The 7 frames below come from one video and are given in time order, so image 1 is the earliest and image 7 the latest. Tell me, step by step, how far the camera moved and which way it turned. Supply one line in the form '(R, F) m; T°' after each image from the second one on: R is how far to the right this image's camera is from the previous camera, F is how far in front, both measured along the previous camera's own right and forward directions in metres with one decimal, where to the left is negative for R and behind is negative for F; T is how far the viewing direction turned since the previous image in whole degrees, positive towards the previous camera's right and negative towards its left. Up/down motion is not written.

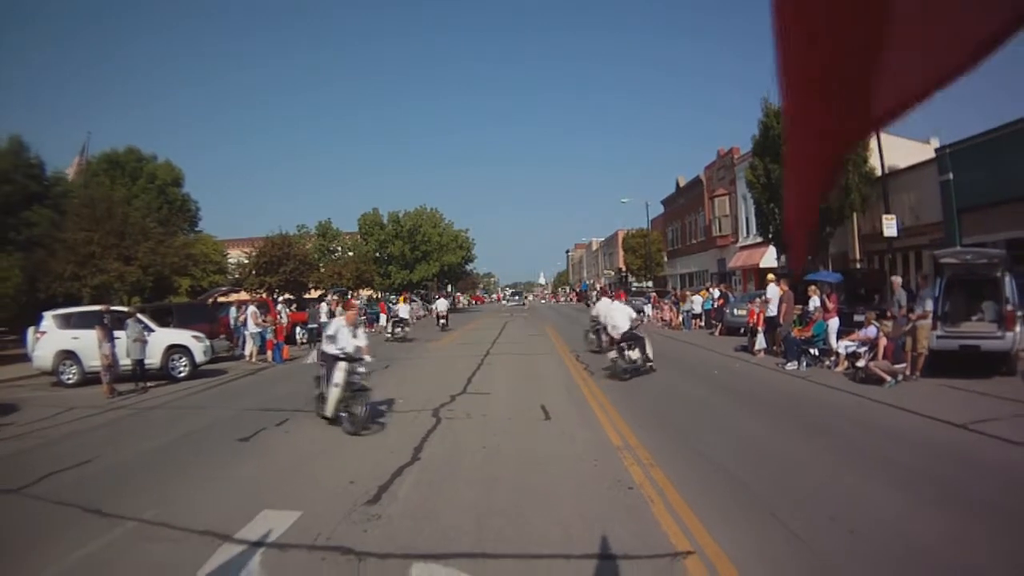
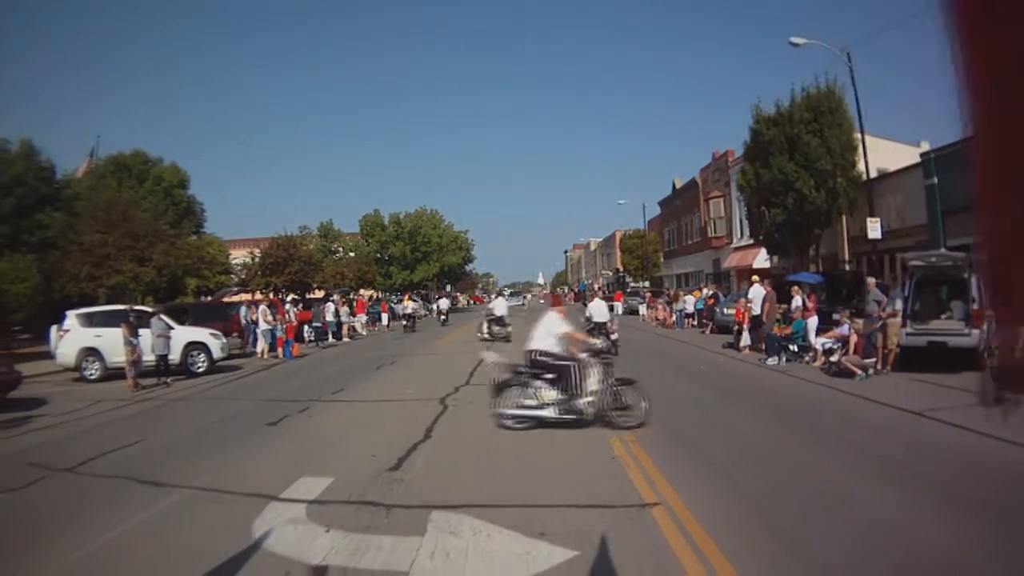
(0.0, -1.0) m; 0°
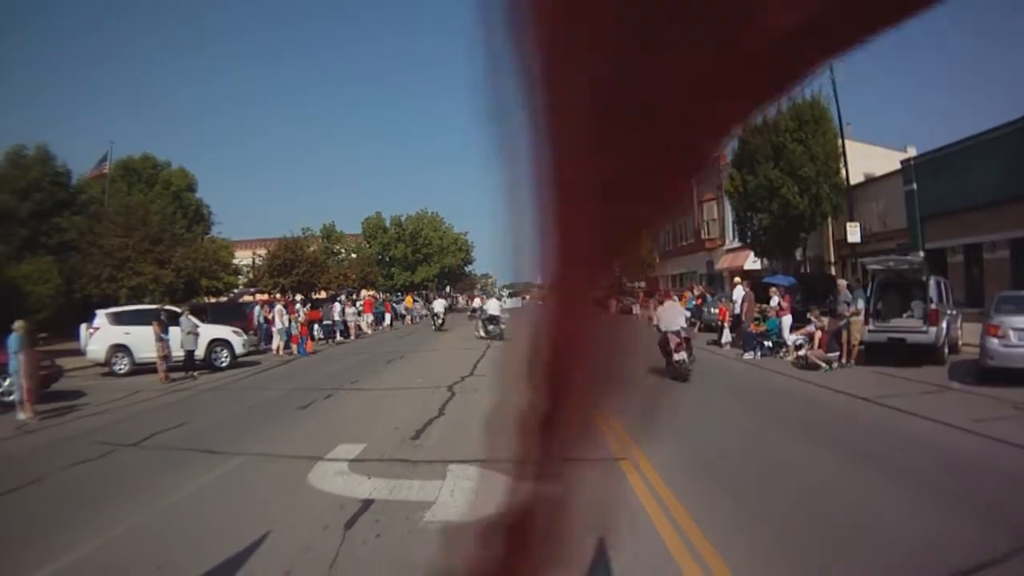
(0.0, -1.4) m; 0°
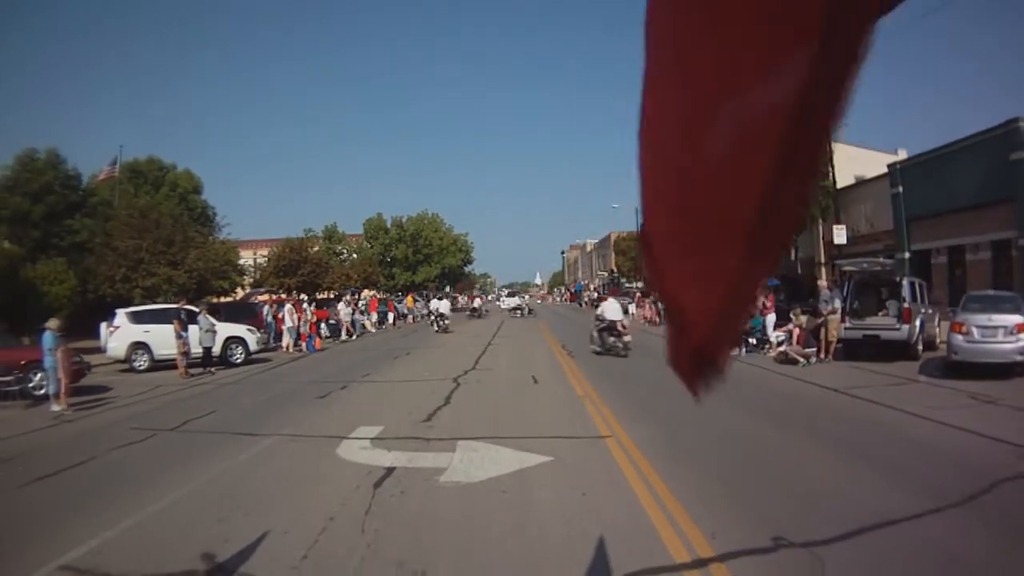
(0.0, -1.0) m; 0°
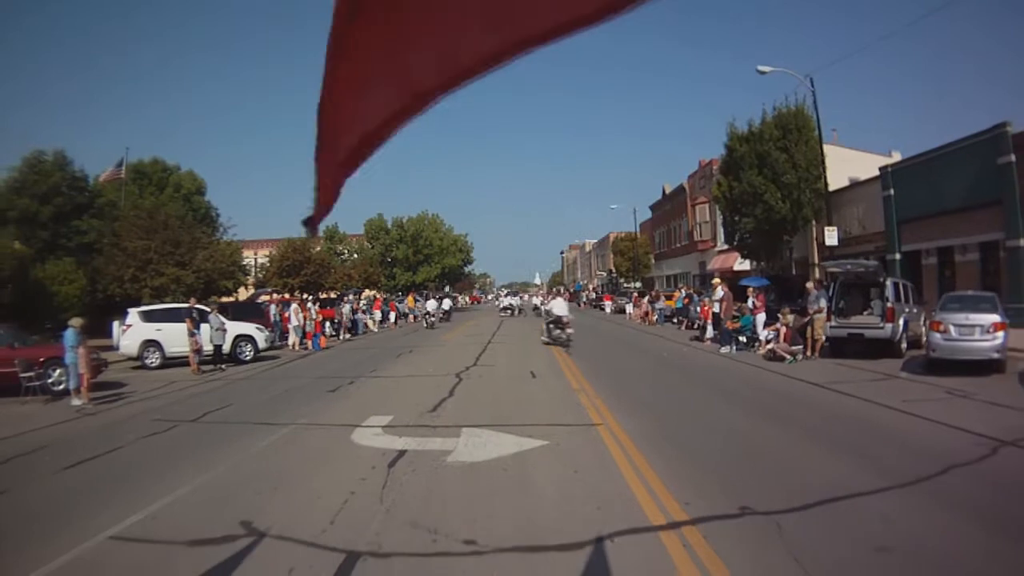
(0.0, -0.7) m; 0°
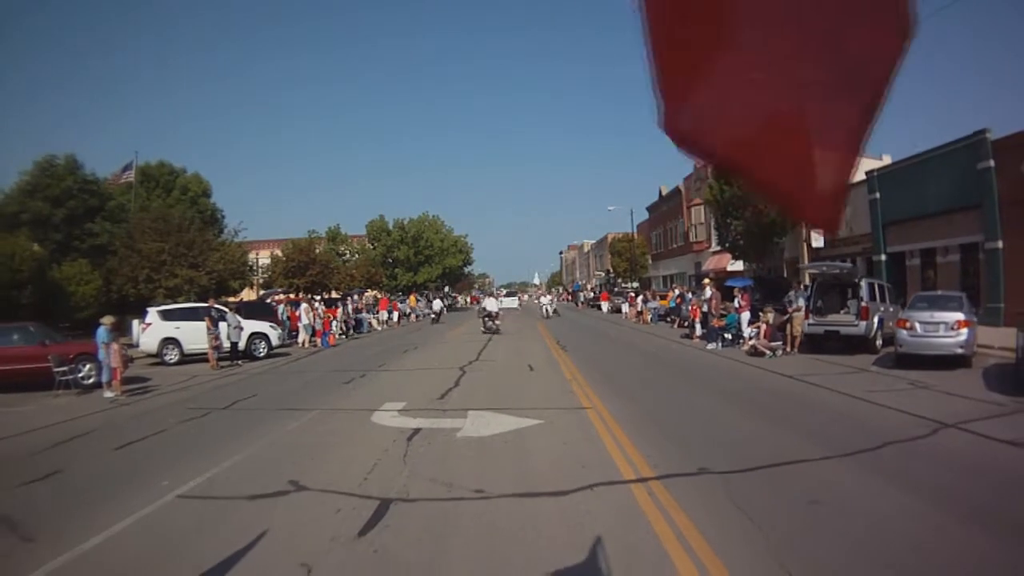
(0.0, -1.2) m; 0°
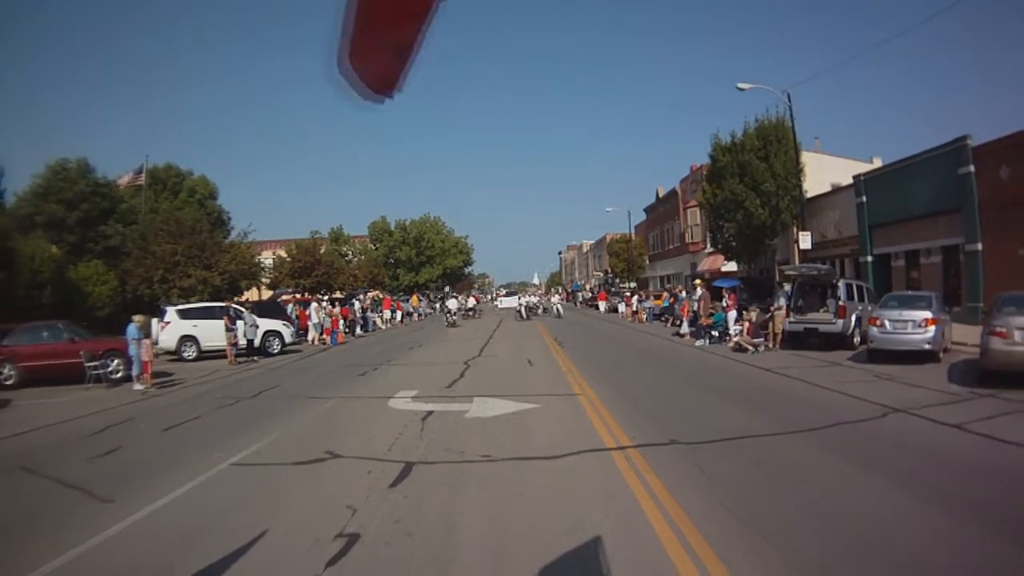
(0.0, -1.3) m; 0°
